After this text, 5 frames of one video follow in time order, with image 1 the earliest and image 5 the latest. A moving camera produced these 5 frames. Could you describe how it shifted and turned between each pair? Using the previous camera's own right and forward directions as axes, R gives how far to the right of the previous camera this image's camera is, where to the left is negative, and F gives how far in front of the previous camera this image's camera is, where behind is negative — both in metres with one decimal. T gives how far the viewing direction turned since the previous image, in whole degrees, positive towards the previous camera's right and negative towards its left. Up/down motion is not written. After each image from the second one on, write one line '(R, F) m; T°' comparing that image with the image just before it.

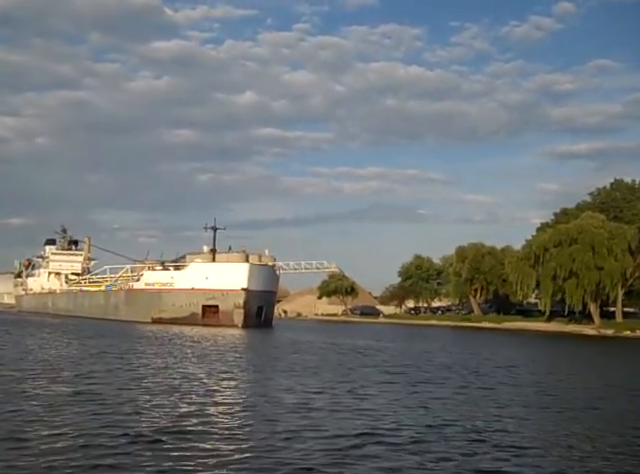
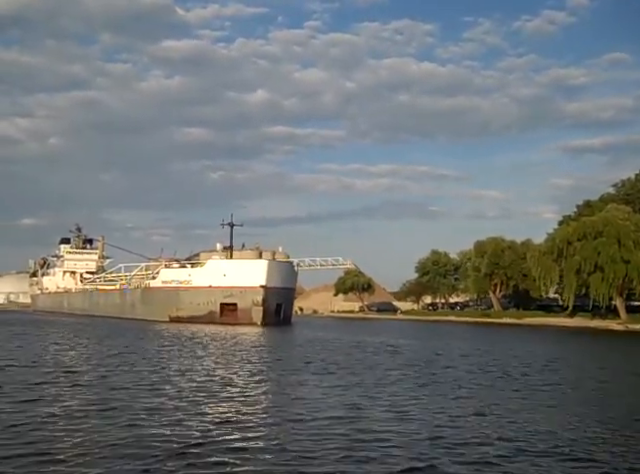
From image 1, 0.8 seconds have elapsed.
(-0.3, +0.7) m; -1°
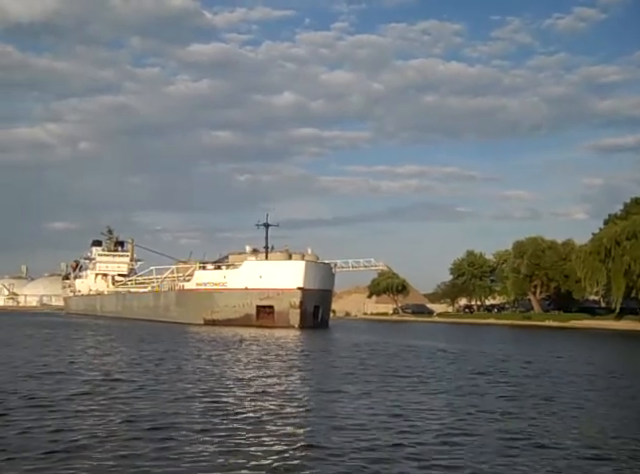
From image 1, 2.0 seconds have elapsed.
(-0.4, +1.1) m; -2°
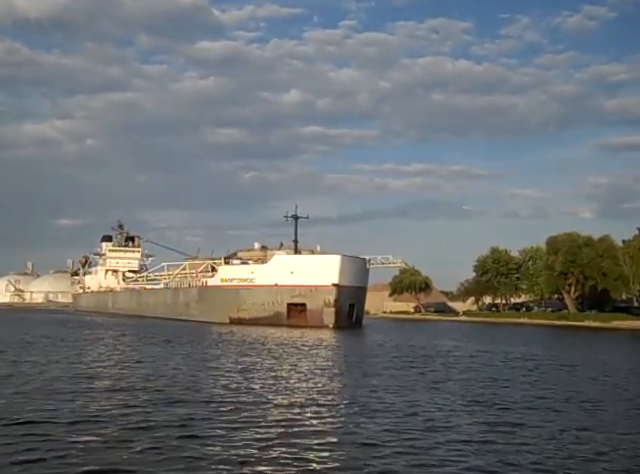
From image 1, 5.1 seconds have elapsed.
(-1.1, +2.8) m; 0°
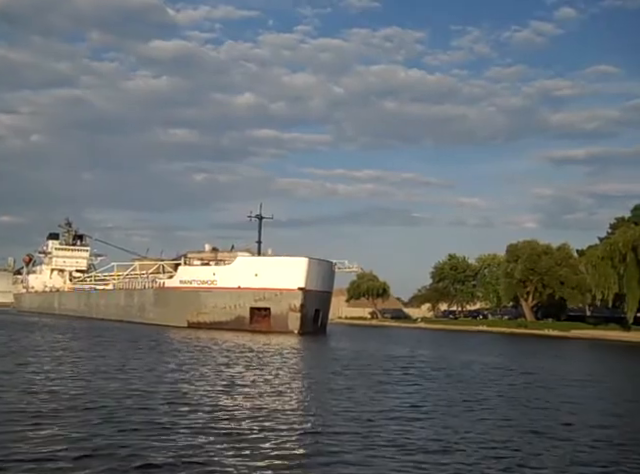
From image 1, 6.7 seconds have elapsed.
(-0.6, +1.4) m; +3°
